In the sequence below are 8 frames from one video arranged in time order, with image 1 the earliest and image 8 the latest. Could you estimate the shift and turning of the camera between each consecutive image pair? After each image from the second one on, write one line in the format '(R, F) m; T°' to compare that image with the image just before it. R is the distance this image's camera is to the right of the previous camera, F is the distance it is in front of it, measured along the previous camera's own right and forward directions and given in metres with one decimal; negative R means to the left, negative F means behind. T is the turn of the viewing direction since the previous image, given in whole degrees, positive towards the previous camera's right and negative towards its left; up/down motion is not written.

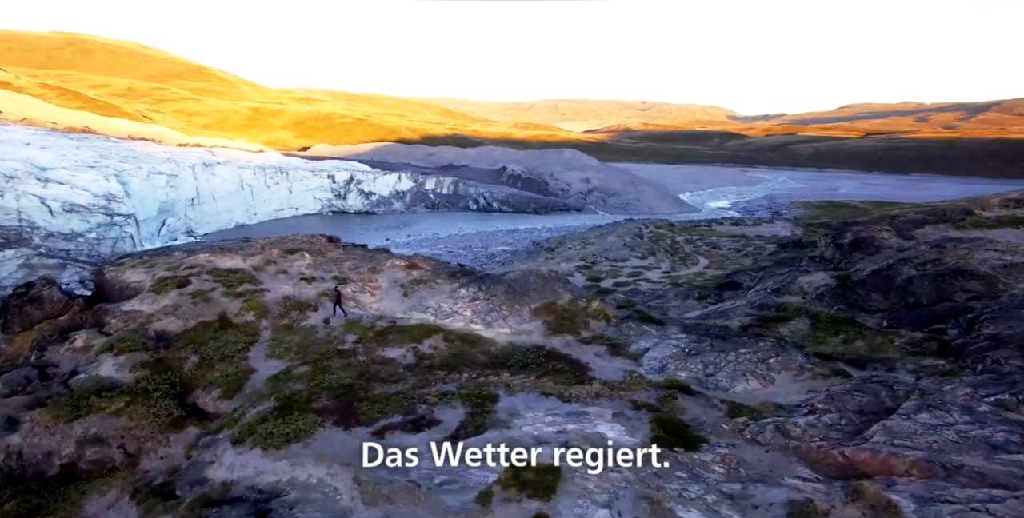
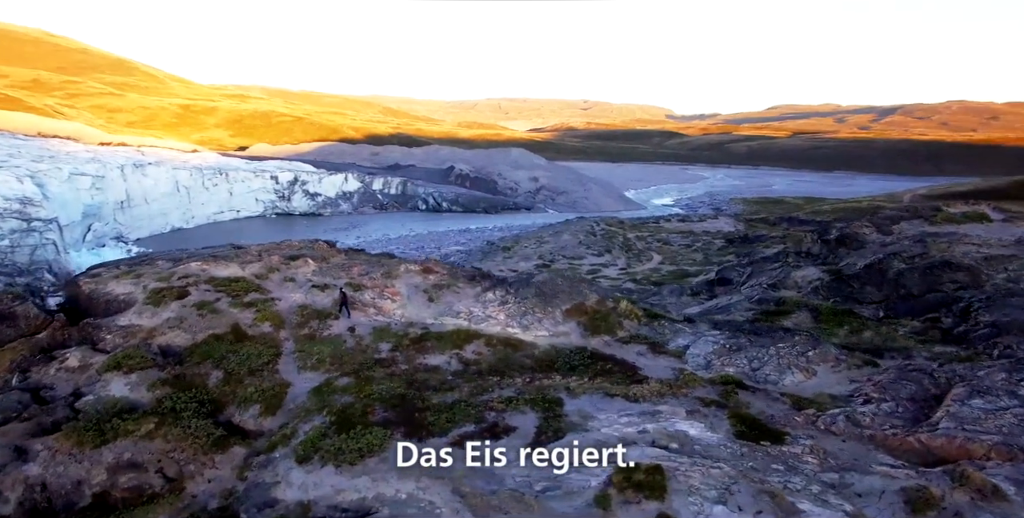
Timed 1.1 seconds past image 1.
(-3.6, +0.1) m; +6°
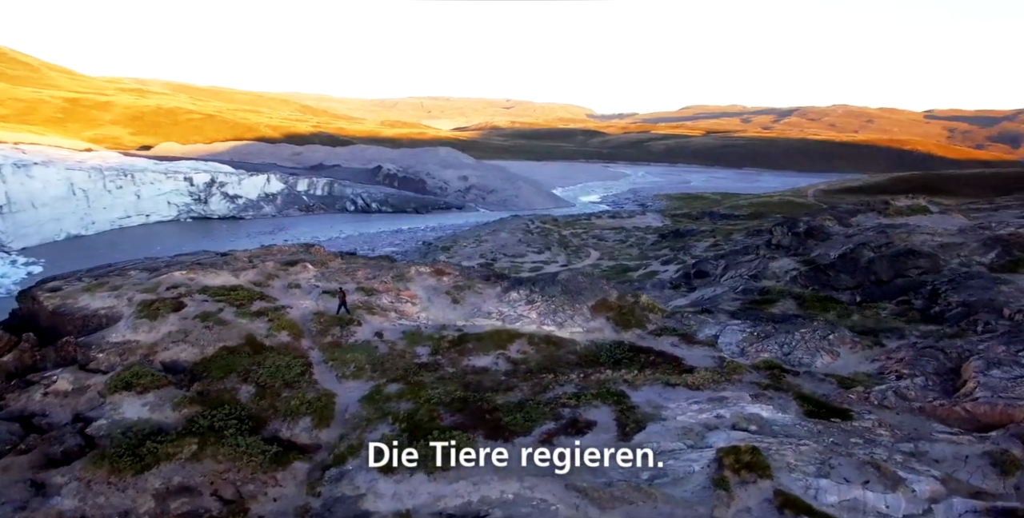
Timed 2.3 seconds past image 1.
(-4.4, +0.1) m; +8°
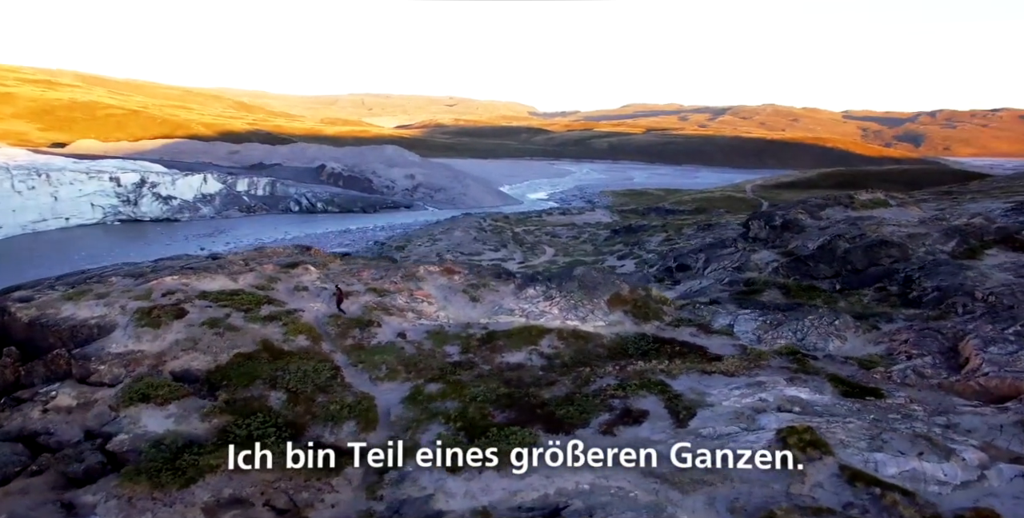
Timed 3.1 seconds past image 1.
(-3.2, -0.1) m; +6°
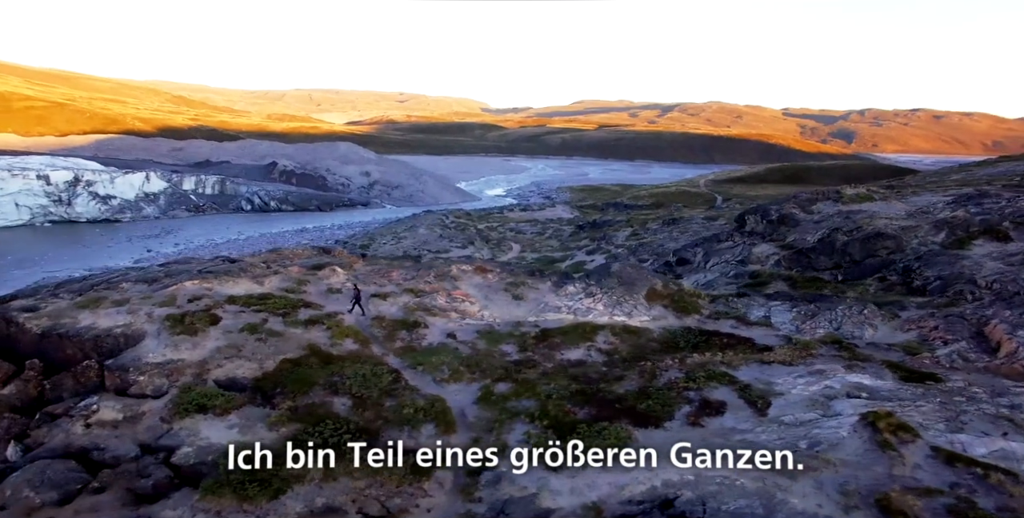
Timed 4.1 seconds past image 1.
(-4.0, +0.1) m; +5°
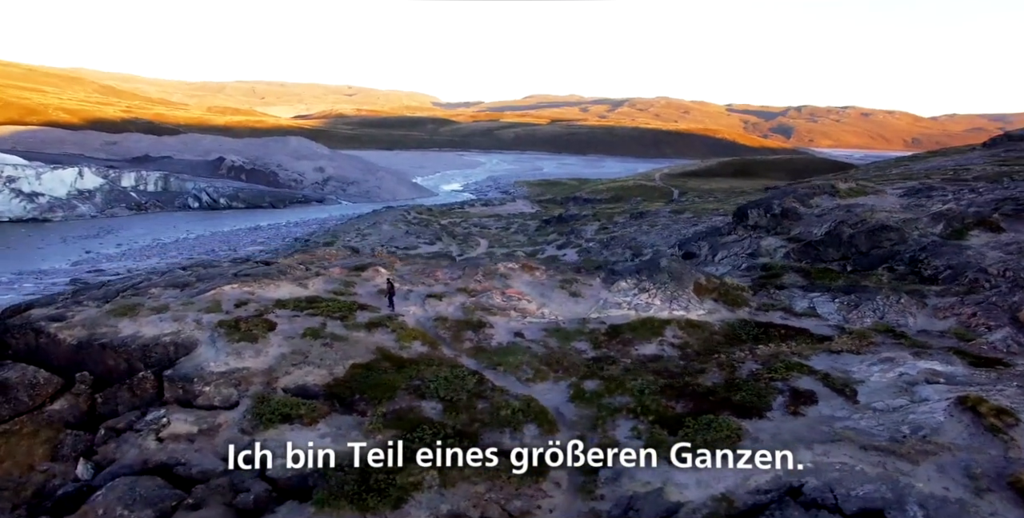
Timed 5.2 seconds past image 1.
(-4.7, +0.3) m; +5°
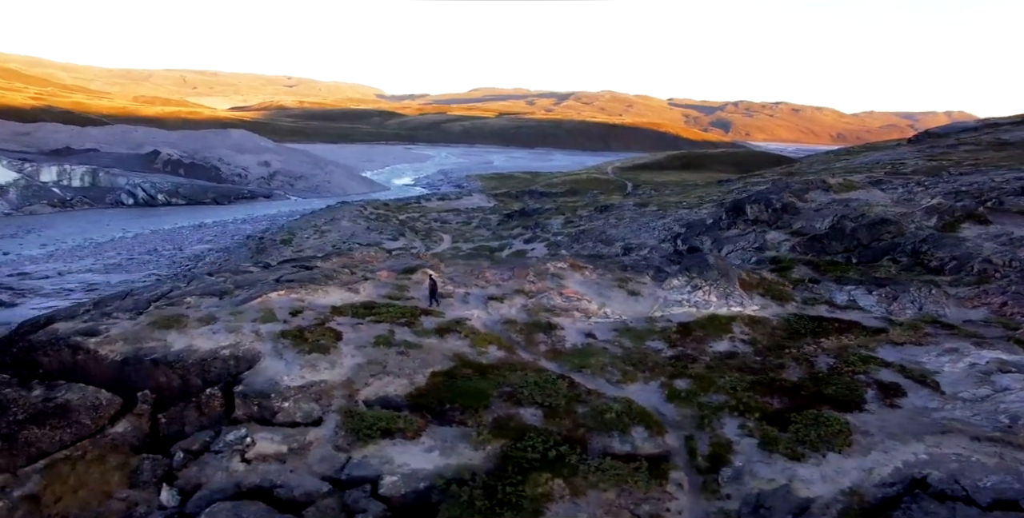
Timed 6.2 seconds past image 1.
(-5.0, +0.6) m; +6°
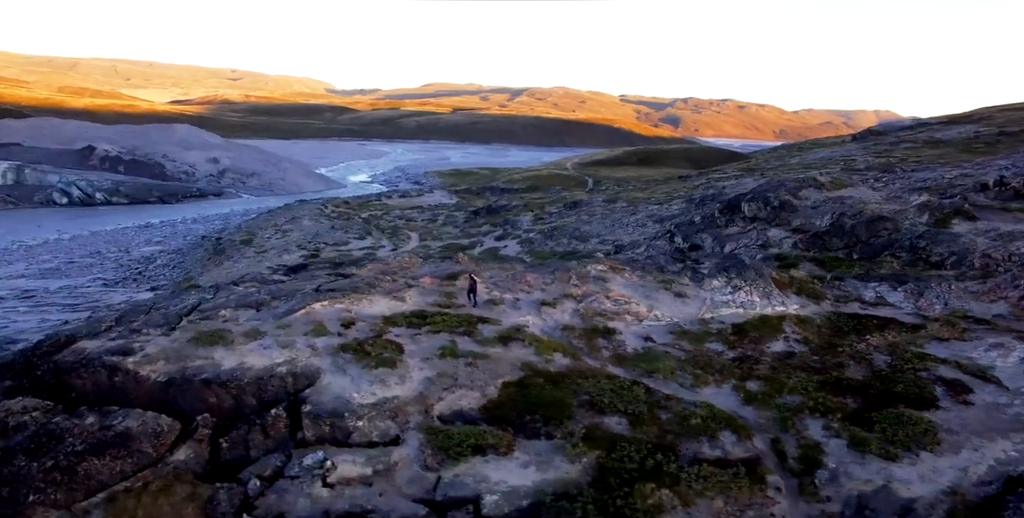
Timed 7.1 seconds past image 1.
(-4.1, +0.8) m; +5°
